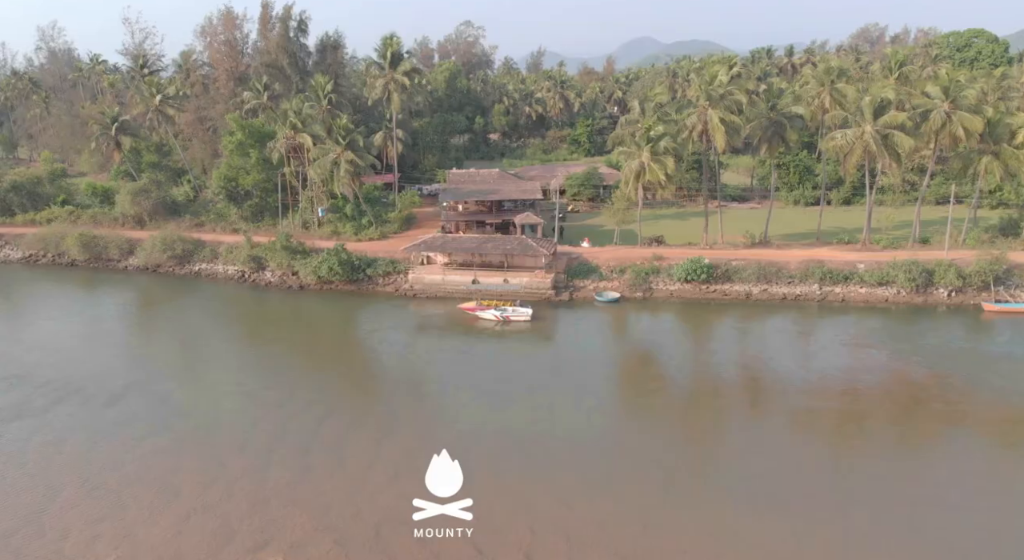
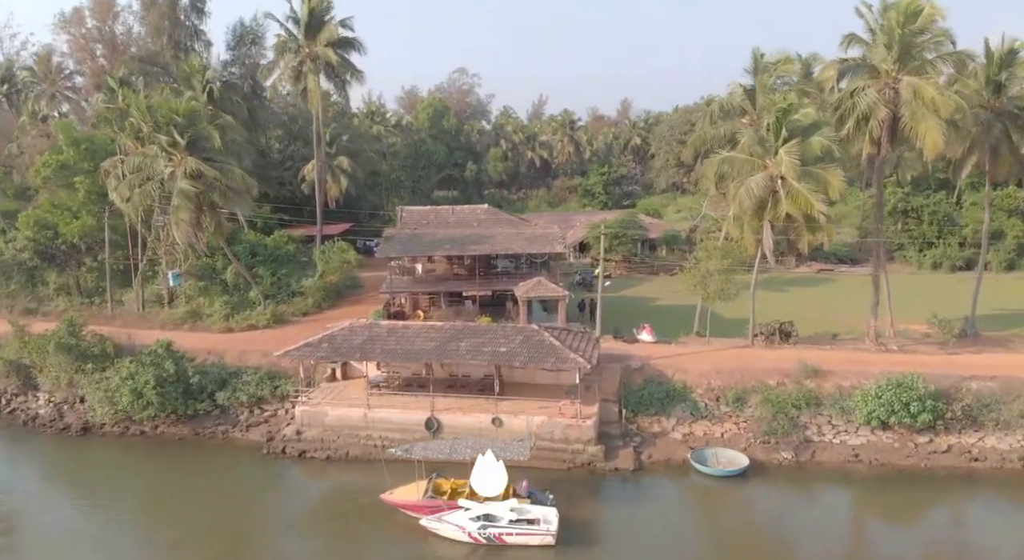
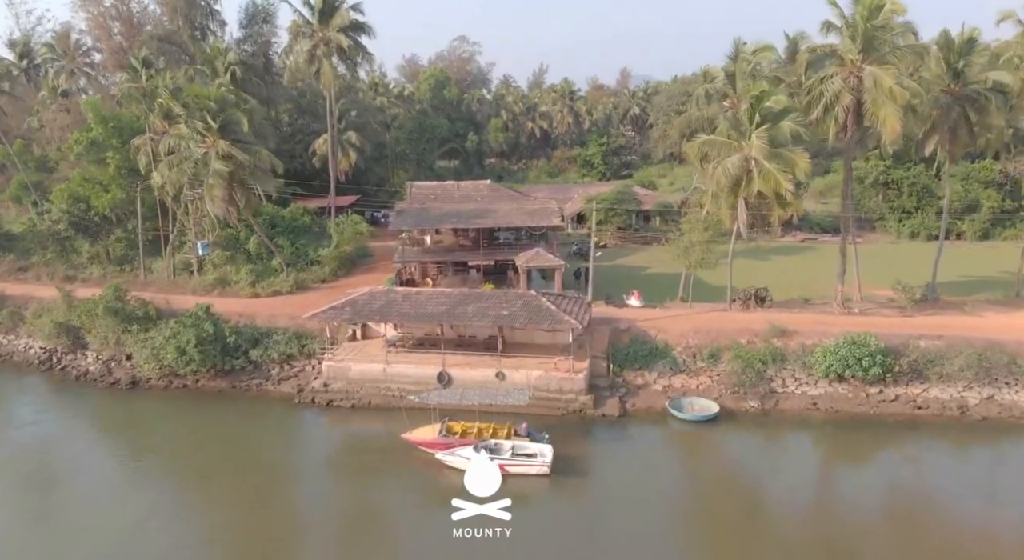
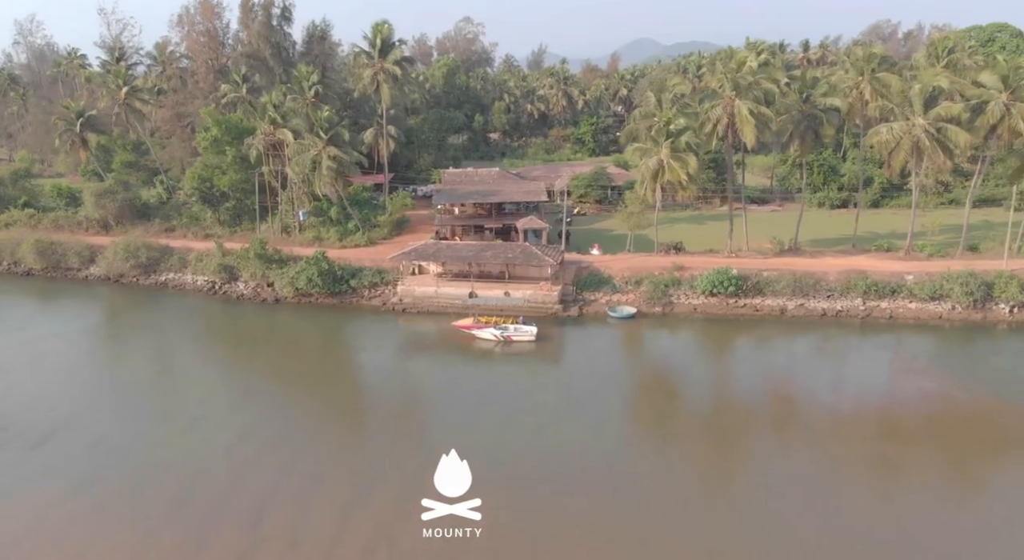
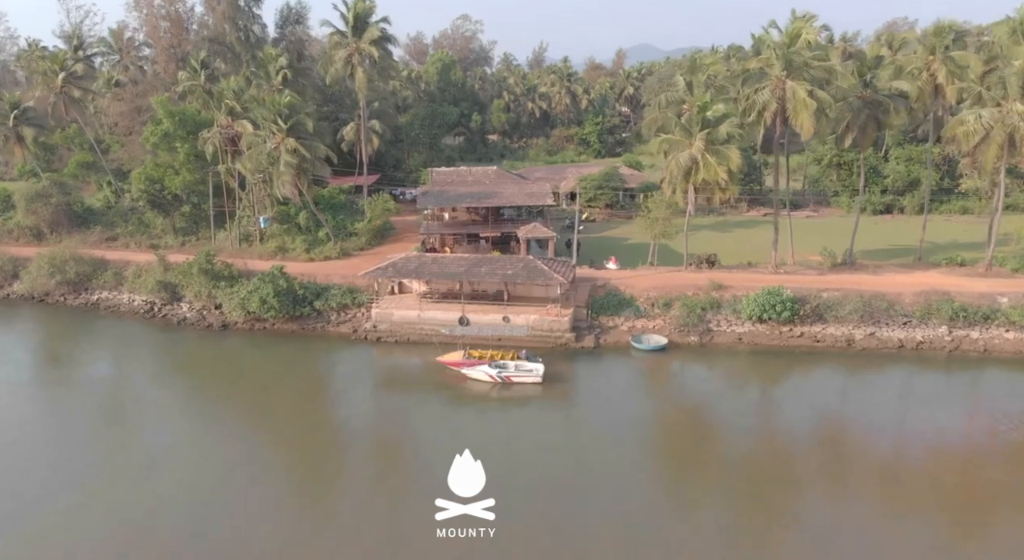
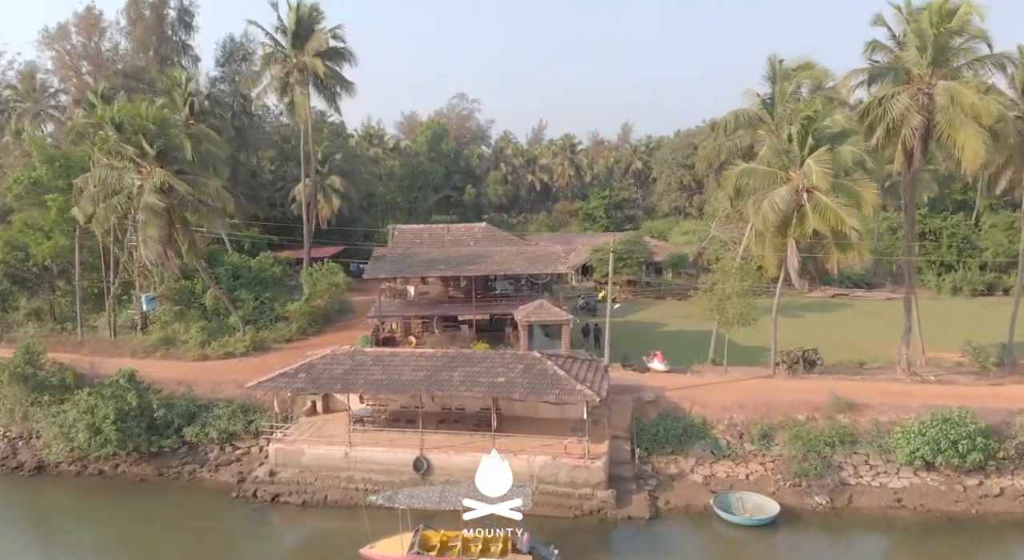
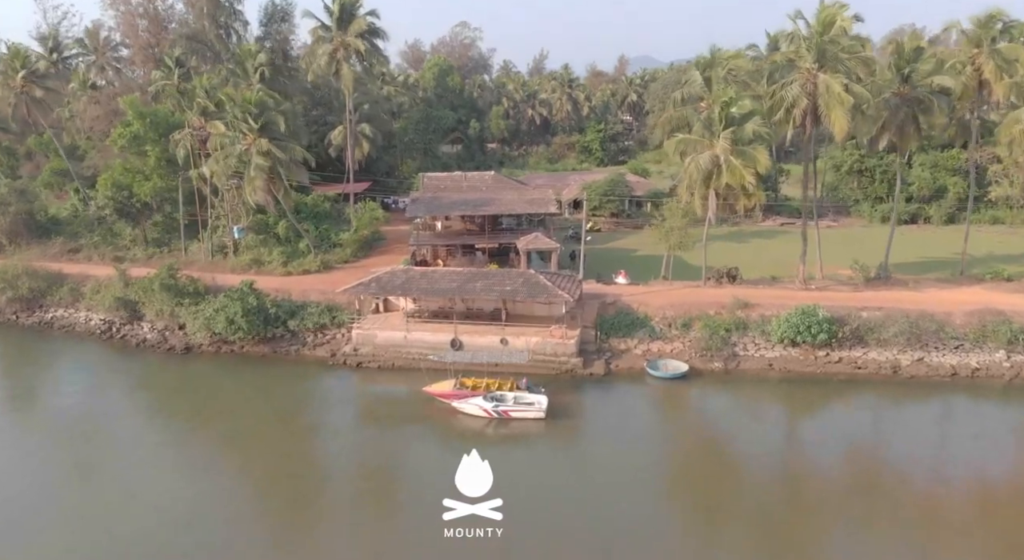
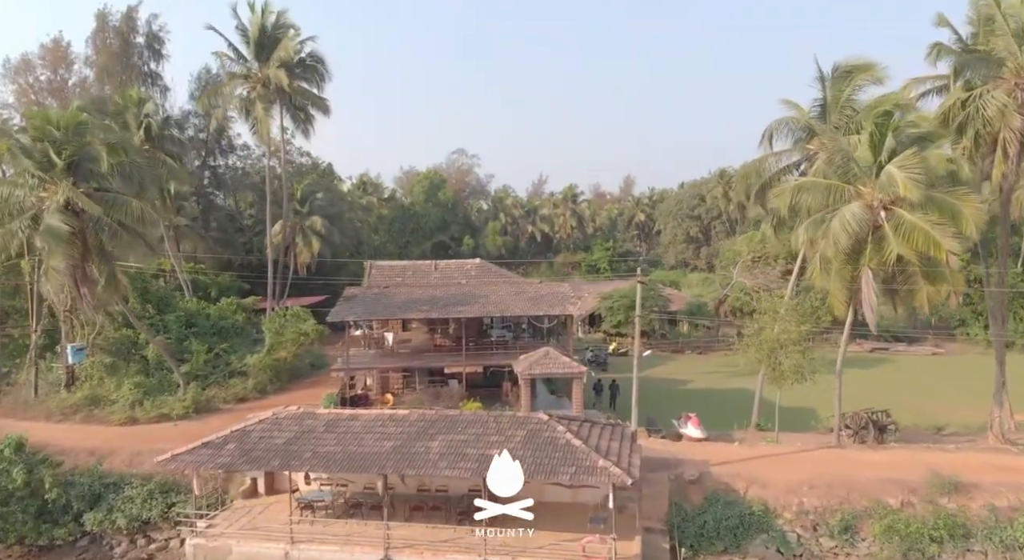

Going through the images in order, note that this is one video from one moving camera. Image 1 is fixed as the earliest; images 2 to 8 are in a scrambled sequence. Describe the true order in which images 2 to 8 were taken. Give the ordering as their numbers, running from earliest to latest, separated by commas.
4, 5, 7, 3, 2, 6, 8
